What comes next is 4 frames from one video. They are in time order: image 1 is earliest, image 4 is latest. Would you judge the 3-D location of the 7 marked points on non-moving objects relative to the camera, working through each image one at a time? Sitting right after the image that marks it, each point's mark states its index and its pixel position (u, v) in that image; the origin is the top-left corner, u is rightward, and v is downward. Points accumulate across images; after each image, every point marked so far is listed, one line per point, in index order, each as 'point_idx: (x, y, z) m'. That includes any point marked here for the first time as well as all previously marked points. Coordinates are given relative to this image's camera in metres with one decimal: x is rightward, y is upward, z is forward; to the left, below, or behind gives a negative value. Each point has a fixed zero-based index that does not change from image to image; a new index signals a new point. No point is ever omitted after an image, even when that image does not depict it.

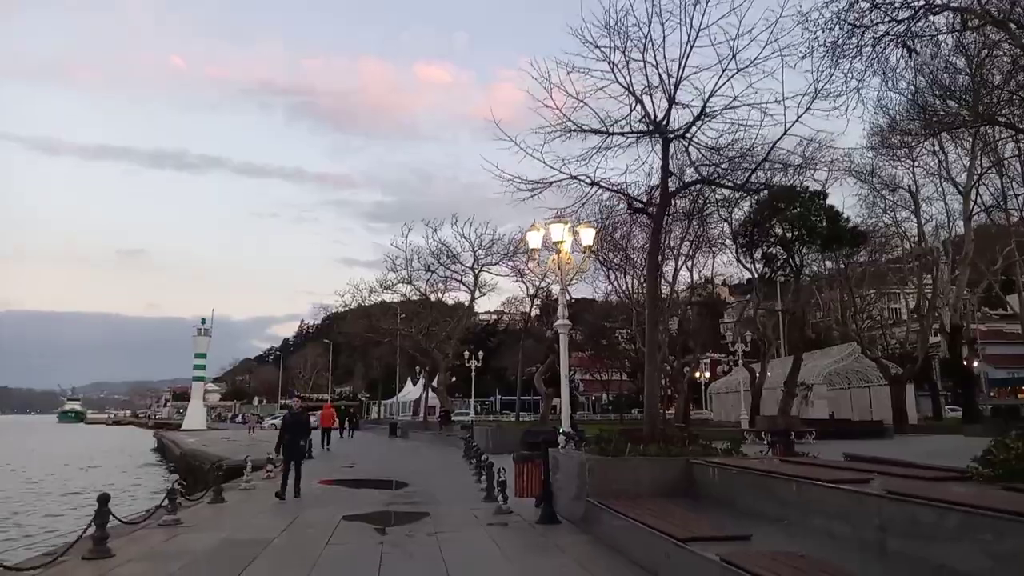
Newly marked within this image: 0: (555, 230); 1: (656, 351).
0: (+0.8, +1.0, +11.9) m
1: (+2.2, -1.0, +10.6) m
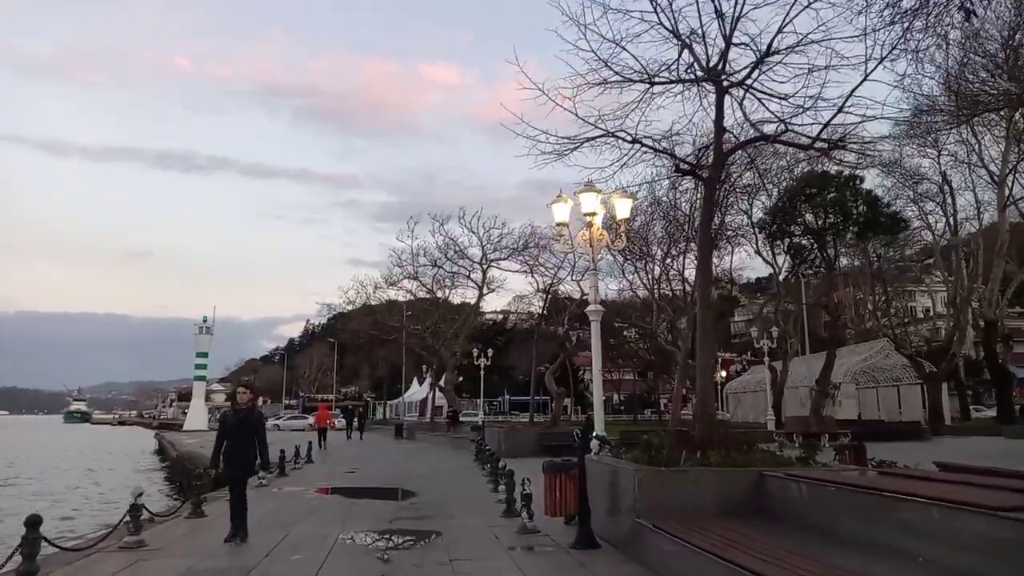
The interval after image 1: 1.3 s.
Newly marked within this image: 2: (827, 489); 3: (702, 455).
0: (+1.1, +1.3, +10.3) m
1: (+2.6, -0.7, +8.9) m
2: (+2.9, -1.9, +6.4) m
3: (+2.2, -1.9, +7.8) m
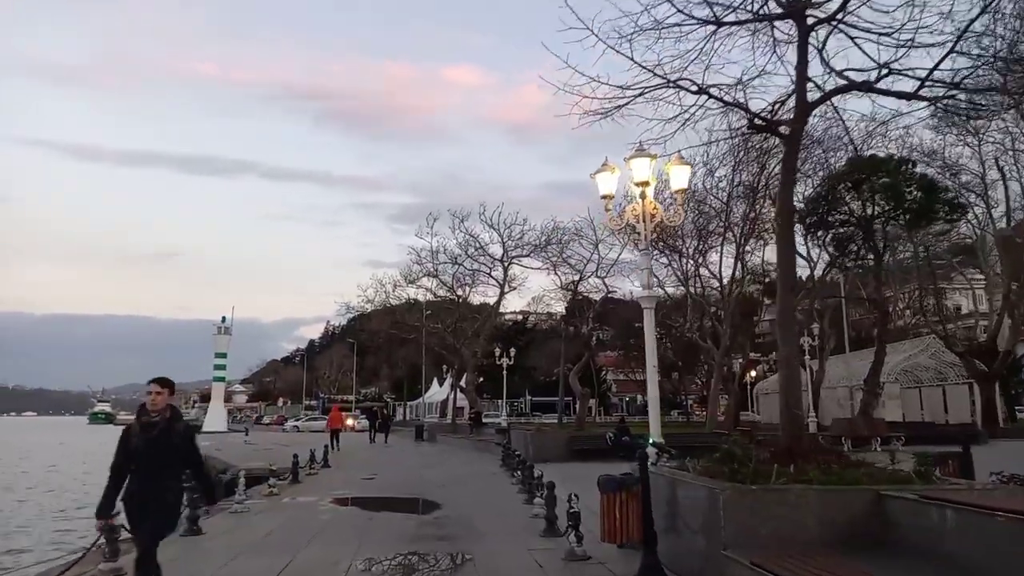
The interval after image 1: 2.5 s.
0: (+1.6, +1.5, +8.8) m
1: (+3.0, -0.4, +7.4) m
2: (+3.3, -1.6, +4.9) m
3: (+2.6, -1.7, +6.3) m
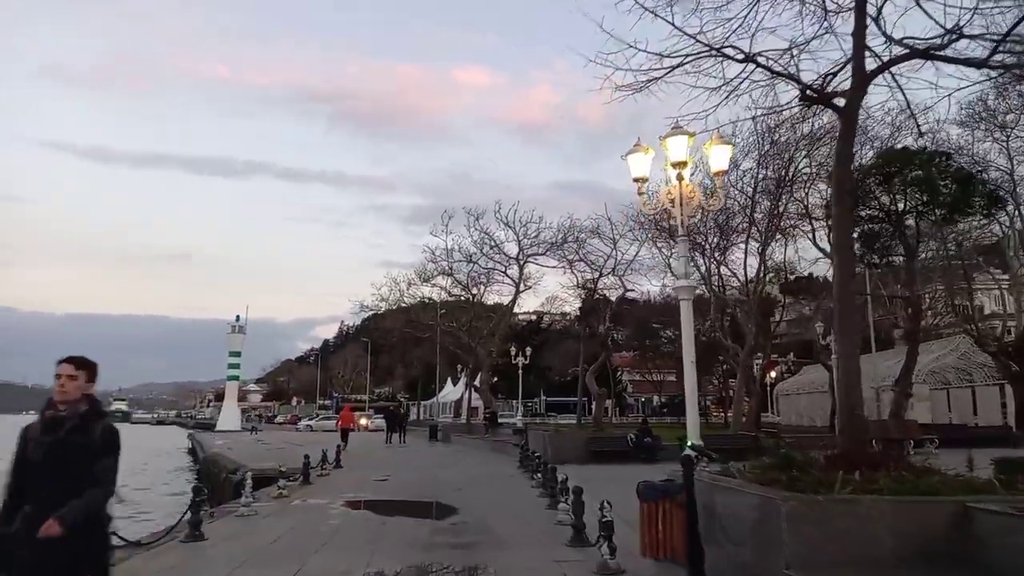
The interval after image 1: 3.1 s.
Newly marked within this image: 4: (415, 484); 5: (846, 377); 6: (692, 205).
0: (+1.9, +1.7, +8.1) m
1: (+3.3, -0.3, +6.7) m
2: (+3.5, -1.5, +4.2) m
3: (+2.8, -1.5, +5.6) m
4: (-2.4, -4.8, +16.8) m
5: (+3.2, -0.8, +6.6) m
6: (+2.2, +1.0, +8.7) m
